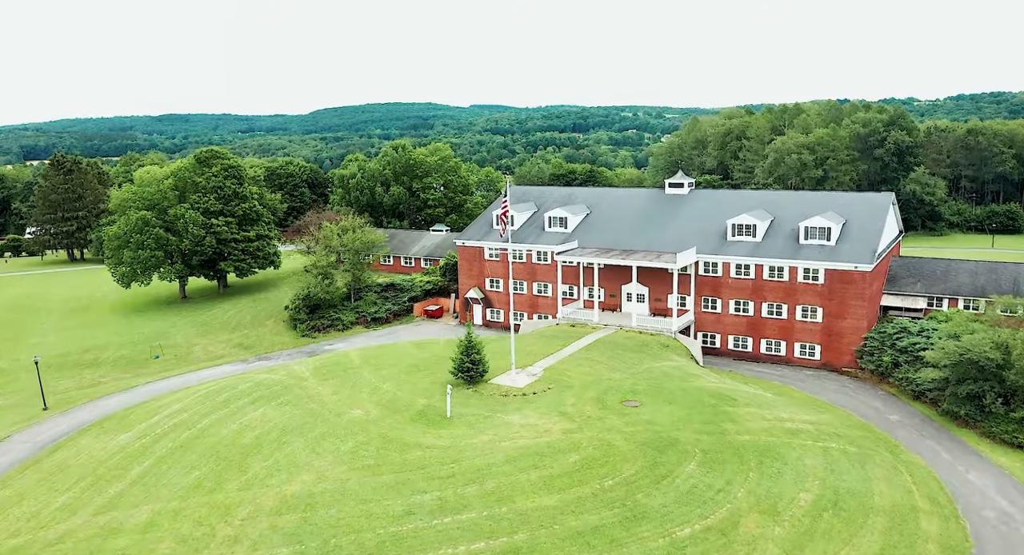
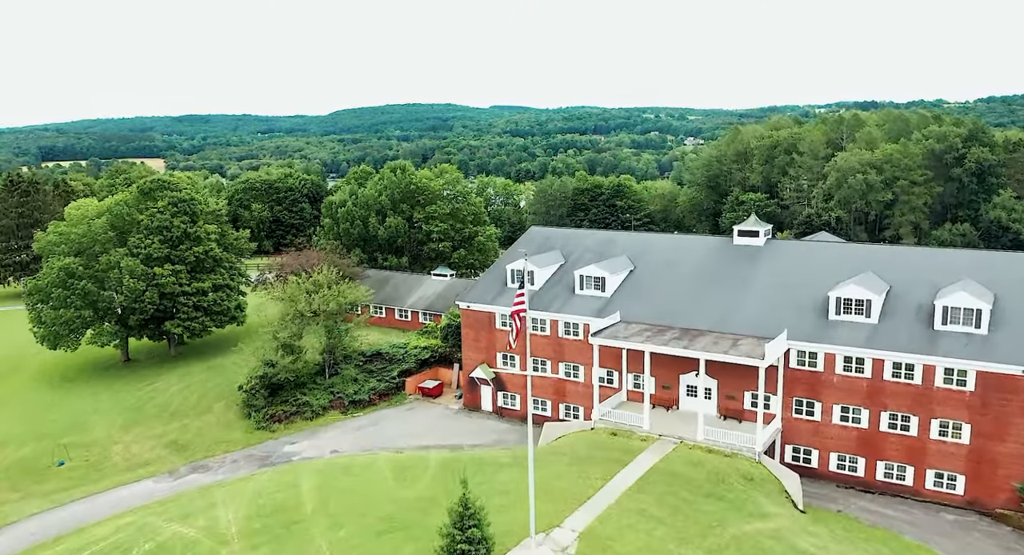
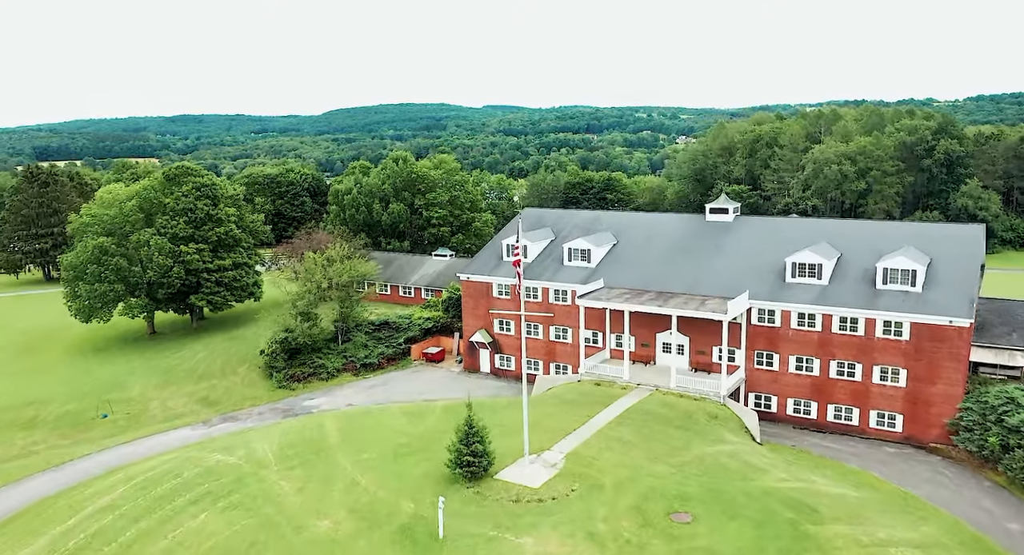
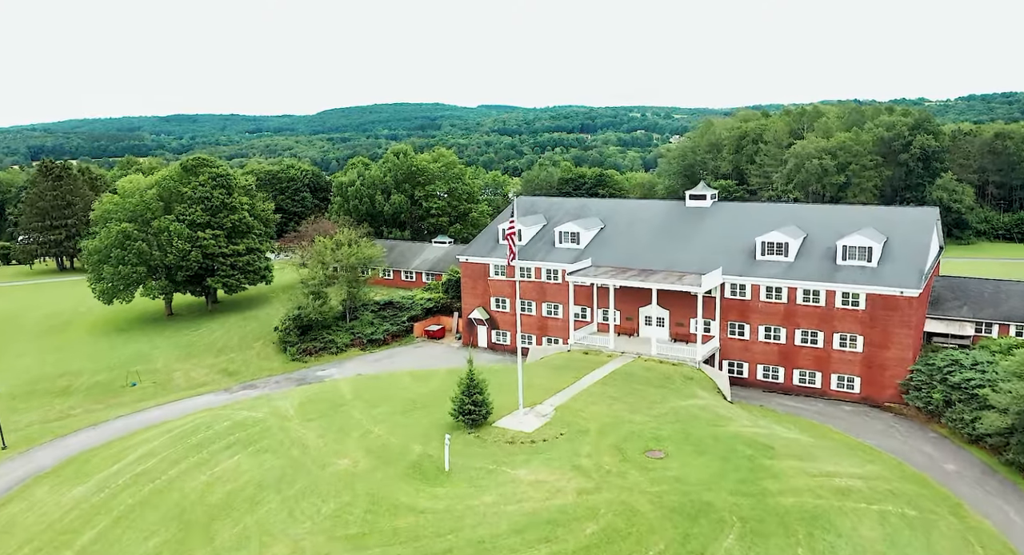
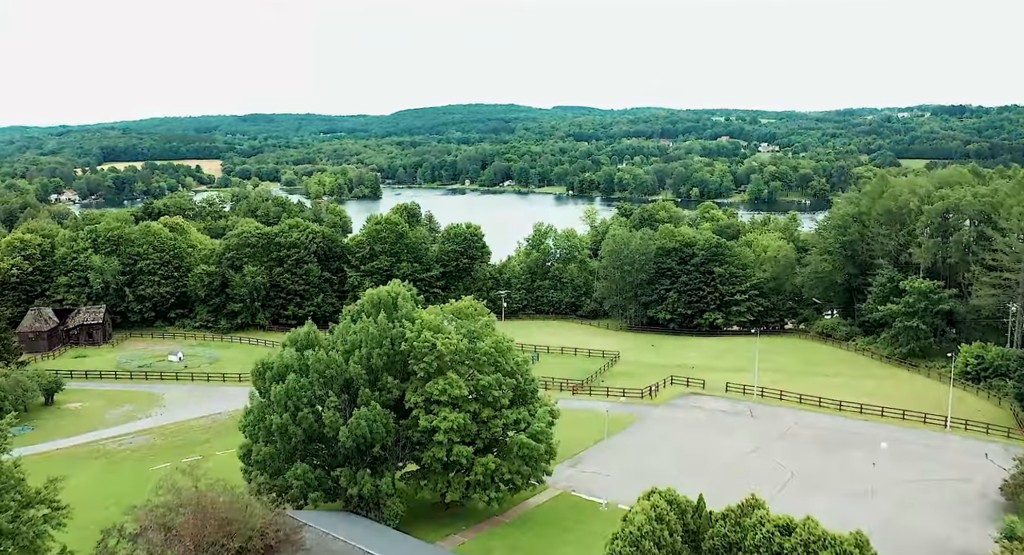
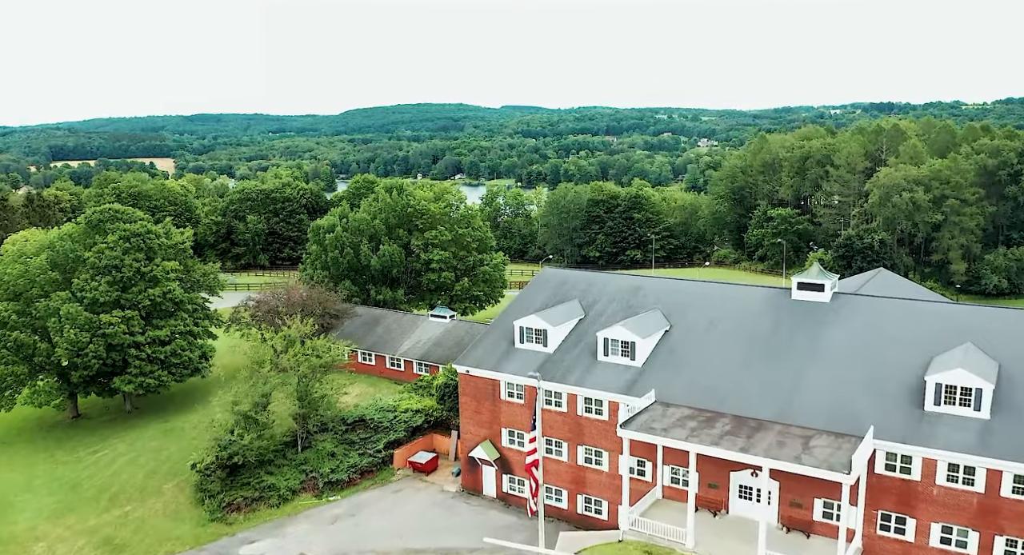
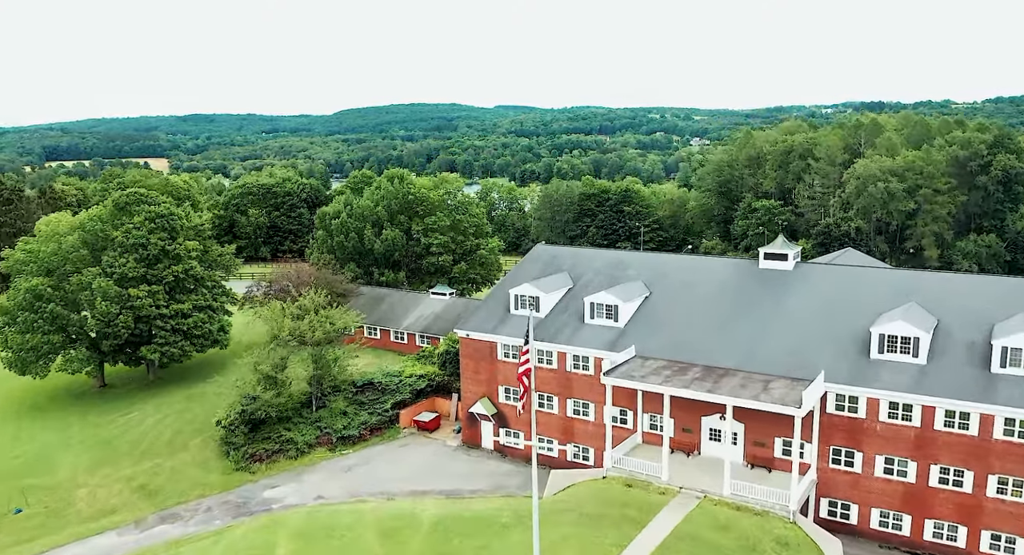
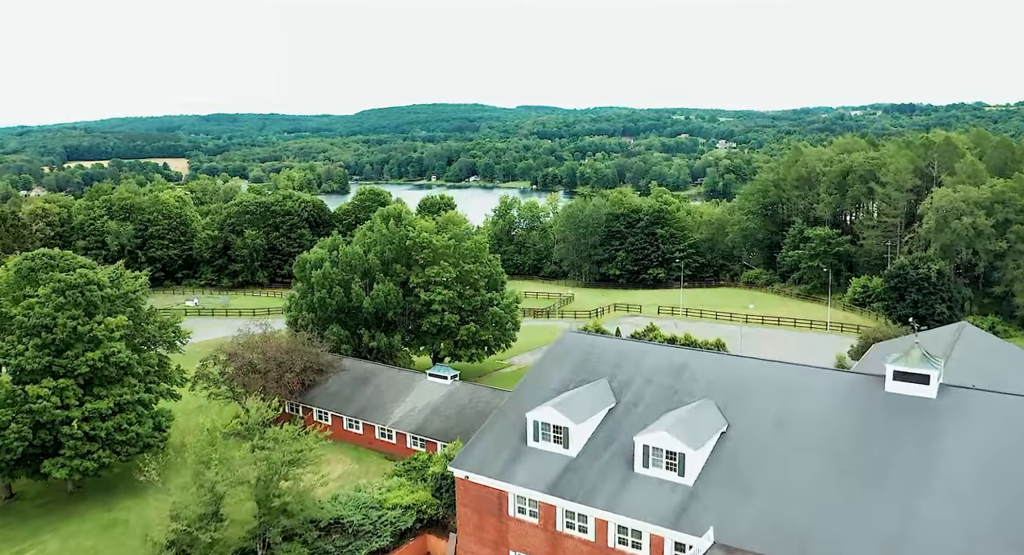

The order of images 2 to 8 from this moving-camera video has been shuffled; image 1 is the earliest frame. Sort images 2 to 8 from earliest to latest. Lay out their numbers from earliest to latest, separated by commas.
4, 3, 2, 7, 6, 8, 5
